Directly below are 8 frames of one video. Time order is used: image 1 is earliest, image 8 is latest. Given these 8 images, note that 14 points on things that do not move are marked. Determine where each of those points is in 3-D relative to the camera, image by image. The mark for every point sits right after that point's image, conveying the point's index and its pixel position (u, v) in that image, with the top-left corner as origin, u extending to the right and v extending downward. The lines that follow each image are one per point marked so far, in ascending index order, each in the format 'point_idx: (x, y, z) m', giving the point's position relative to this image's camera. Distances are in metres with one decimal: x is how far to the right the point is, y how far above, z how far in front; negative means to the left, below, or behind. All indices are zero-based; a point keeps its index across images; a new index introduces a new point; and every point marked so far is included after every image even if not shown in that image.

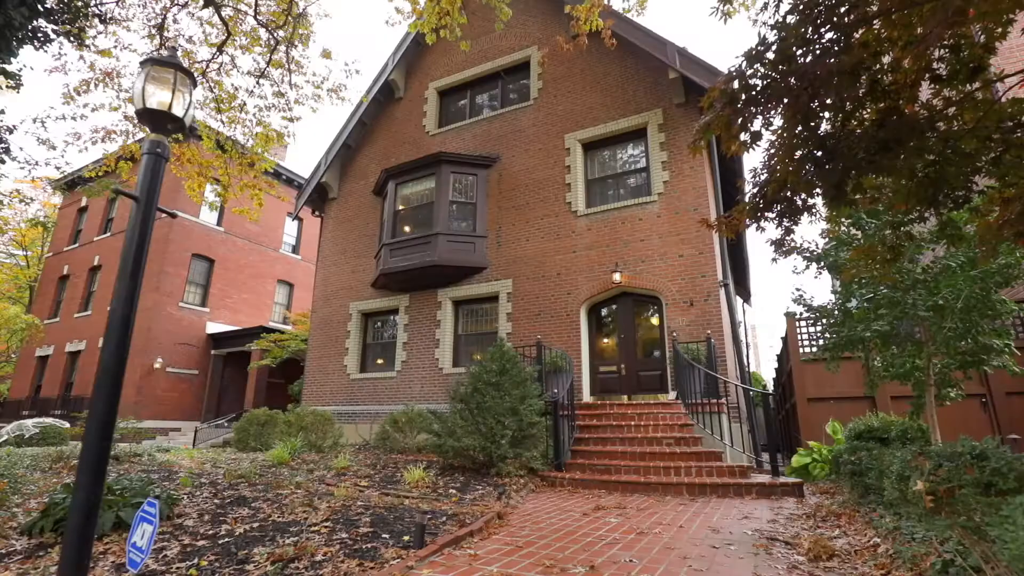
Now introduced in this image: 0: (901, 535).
0: (+2.5, -1.6, +3.2) m
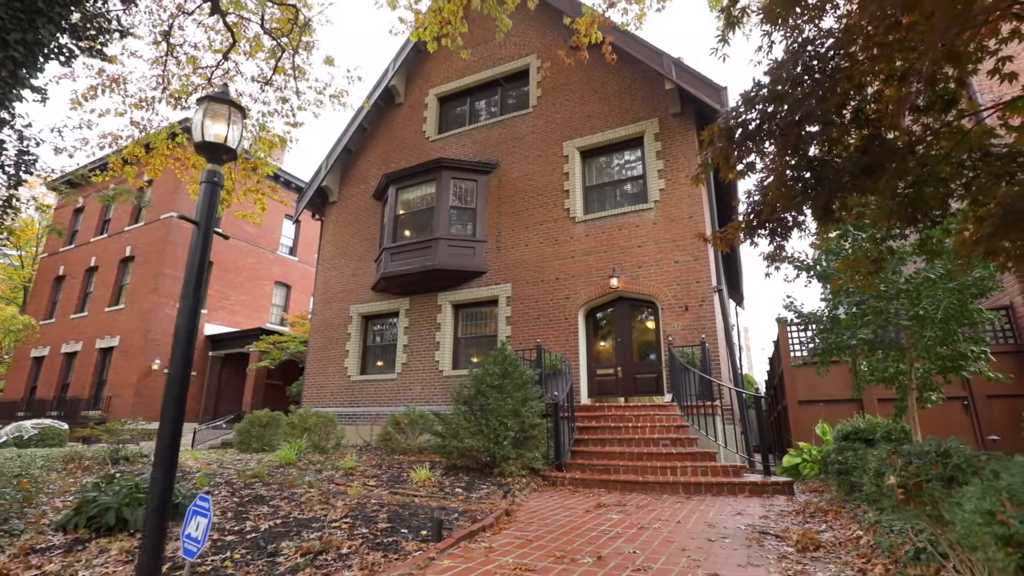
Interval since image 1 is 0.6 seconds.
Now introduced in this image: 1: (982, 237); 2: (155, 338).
0: (+2.6, -1.6, +3.5) m
1: (+3.3, +0.3, +3.6) m
2: (-13.5, -1.9, +19.1) m
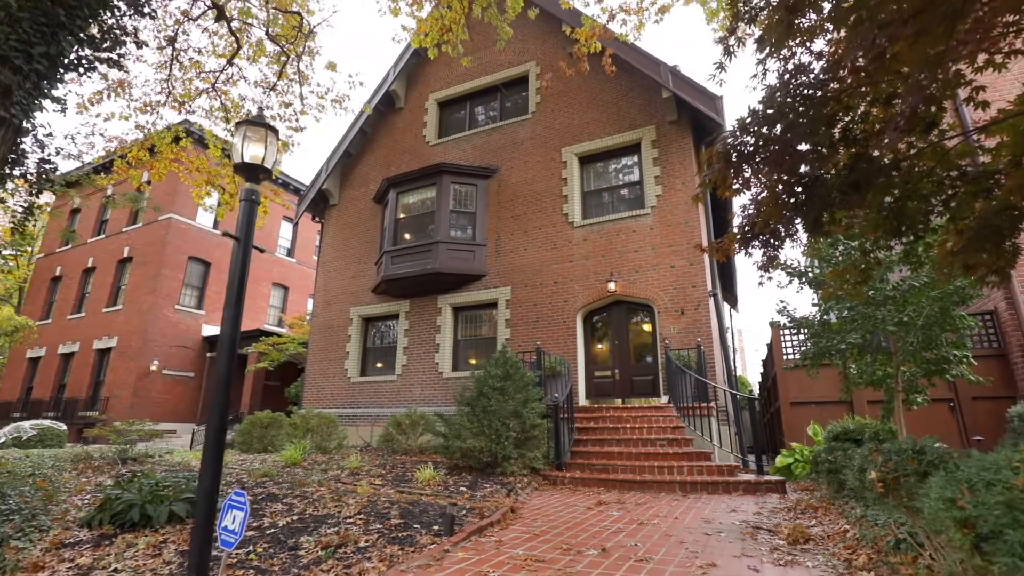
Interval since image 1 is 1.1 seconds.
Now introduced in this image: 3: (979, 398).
0: (+2.6, -1.7, +3.7) m
1: (+3.4, +0.3, +3.8) m
2: (-13.6, -1.9, +19.1) m
3: (+7.4, -1.7, +8.0) m
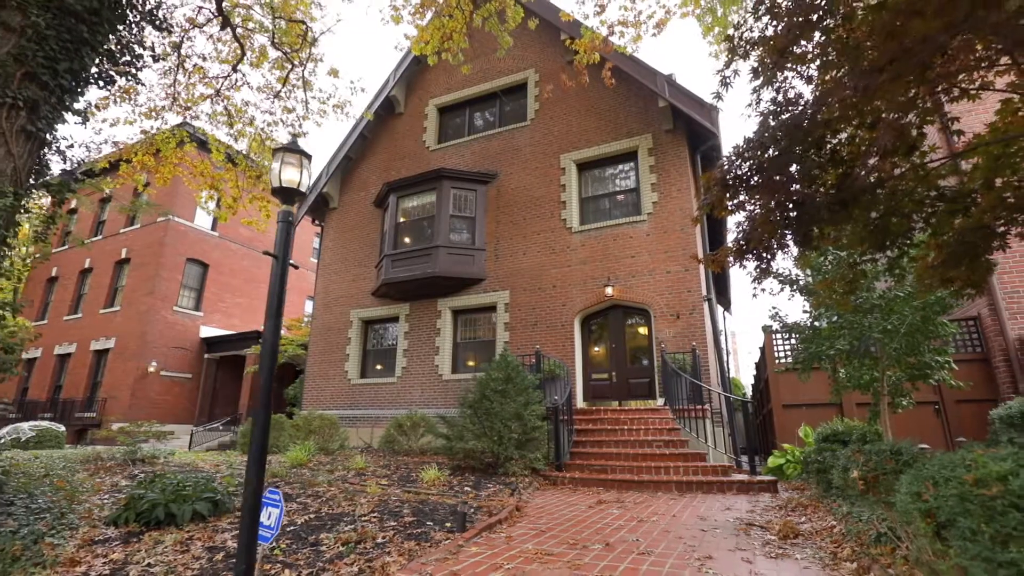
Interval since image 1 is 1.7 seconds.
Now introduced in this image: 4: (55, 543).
0: (+2.7, -1.8, +4.0) m
1: (+3.5, +0.2, +4.1) m
2: (-13.7, -2.0, +19.2) m
3: (+7.4, -1.8, +8.3) m
4: (-3.3, -1.9, +3.7) m
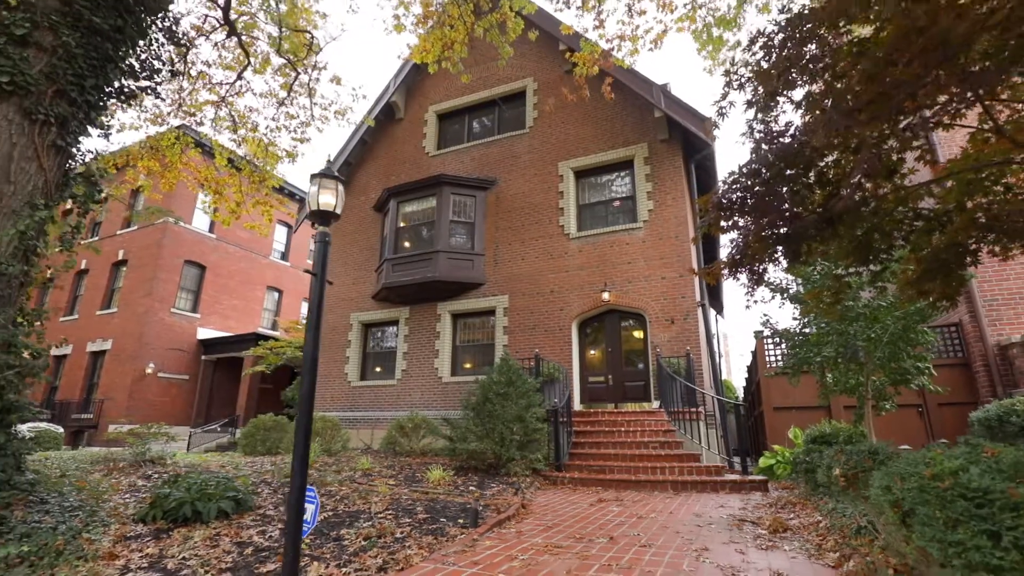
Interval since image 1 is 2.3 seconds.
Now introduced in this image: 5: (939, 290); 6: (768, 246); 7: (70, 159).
0: (+2.8, -1.9, +4.3) m
1: (+3.5, +0.1, +4.4) m
2: (-13.8, -2.1, +19.3) m
3: (+7.4, -2.0, +8.6) m
4: (-3.3, -1.9, +3.9) m
5: (+3.7, 0.0, +4.4) m
6: (+2.1, +0.3, +4.2) m
7: (-4.6, +1.3, +5.2) m
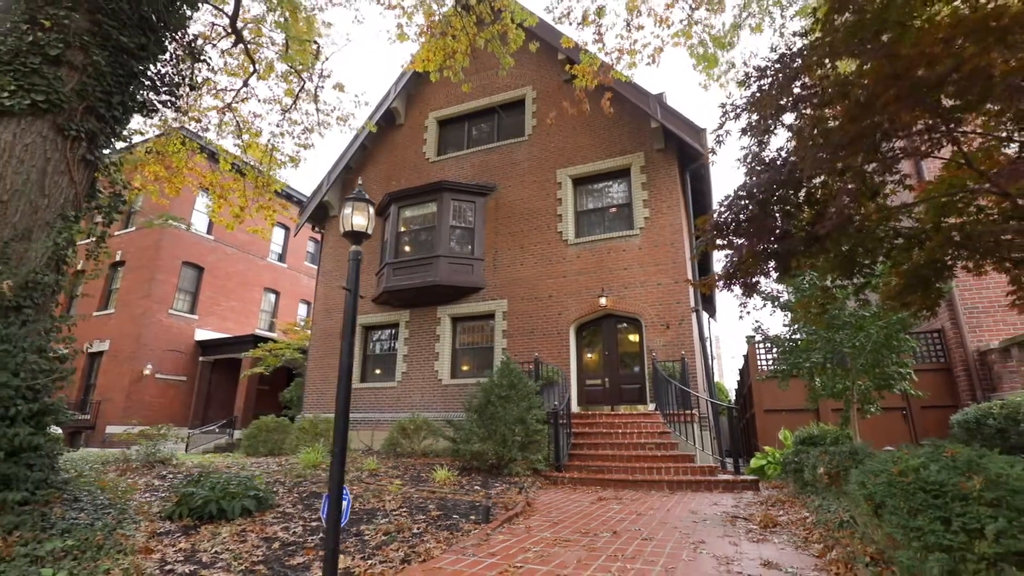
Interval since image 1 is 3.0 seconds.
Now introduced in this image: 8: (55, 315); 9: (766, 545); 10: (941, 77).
0: (+2.8, -2.0, +4.6) m
1: (+3.6, 0.0, +4.7) m
2: (-14.0, -2.1, +19.4) m
3: (+7.4, -2.1, +9.0) m
4: (-3.2, -2.0, +4.1) m
5: (+3.8, -0.1, +4.7) m
6: (+2.2, +0.2, +4.5) m
7: (-4.5, +1.3, +5.5) m
8: (-4.4, -0.3, +4.8) m
9: (+2.0, -2.0, +4.0) m
10: (+2.8, +1.4, +3.2) m
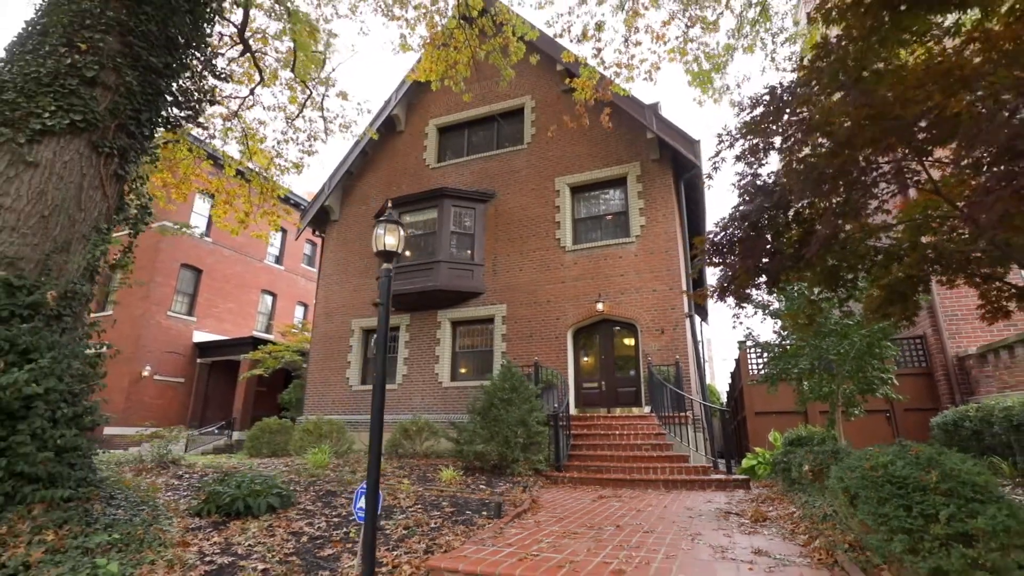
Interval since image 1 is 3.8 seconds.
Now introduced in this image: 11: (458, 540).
0: (+2.9, -2.1, +5.0) m
1: (+3.7, -0.2, +5.1) m
2: (-14.1, -2.2, +19.5) m
3: (+7.5, -2.3, +9.4) m
4: (-3.1, -2.1, +4.4) m
5: (+3.9, -0.3, +5.1) m
6: (+2.3, +0.1, +4.9) m
7: (-4.4, +1.2, +5.7) m
8: (-4.3, -0.3, +5.1) m
9: (+2.1, -2.1, +4.3) m
10: (+2.9, +1.2, +3.6) m
11: (-0.5, -2.1, +4.1) m
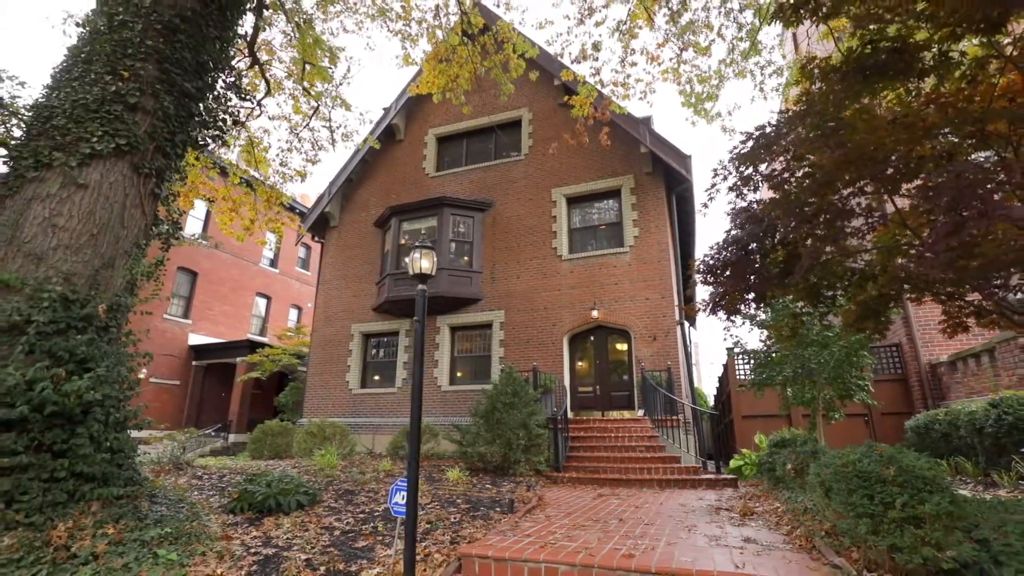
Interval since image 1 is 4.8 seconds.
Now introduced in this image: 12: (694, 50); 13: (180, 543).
0: (+3.0, -2.3, +5.5) m
1: (+3.9, -0.3, +5.7) m
2: (-14.3, -2.3, +19.6) m
3: (+7.5, -2.5, +10.1) m
4: (-2.9, -2.2, +4.8) m
5: (+4.0, -0.4, +5.7) m
6: (+2.5, -0.1, +5.4) m
7: (-4.3, +1.0, +6.1) m
8: (-4.2, -0.5, +5.4) m
9: (+2.2, -2.3, +4.8) m
10: (+3.1, +1.1, +4.1) m
11: (-0.3, -2.2, +4.5) m
12: (+3.4, +4.4, +9.4) m
13: (-2.8, -2.2, +4.3) m
